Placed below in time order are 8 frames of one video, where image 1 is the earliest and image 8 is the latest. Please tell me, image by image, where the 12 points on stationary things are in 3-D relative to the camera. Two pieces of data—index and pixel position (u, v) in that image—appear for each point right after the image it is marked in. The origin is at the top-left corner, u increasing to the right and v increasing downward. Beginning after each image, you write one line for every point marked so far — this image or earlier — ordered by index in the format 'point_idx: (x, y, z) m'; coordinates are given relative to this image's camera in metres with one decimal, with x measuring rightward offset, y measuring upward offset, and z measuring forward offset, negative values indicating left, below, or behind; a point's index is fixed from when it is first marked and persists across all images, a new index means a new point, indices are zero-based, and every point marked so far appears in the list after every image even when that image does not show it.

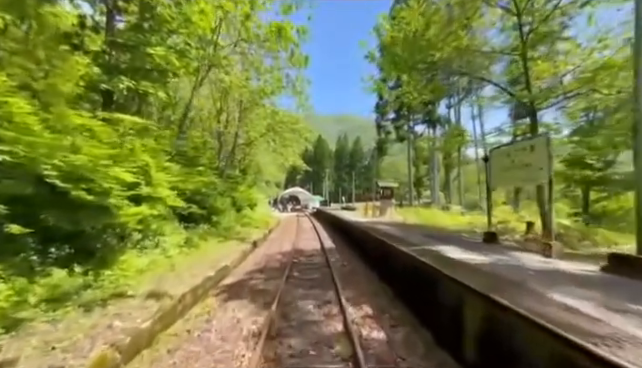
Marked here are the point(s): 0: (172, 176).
0: (-5.7, +0.3, +10.1) m
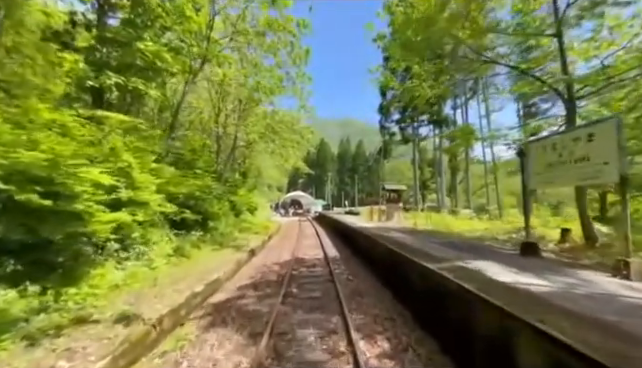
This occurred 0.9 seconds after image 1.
0: (-5.6, +0.2, +9.3) m
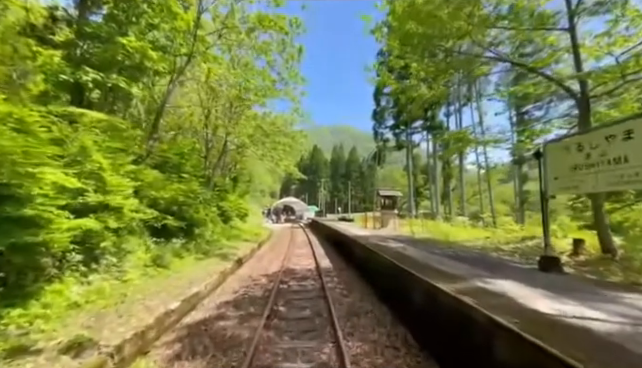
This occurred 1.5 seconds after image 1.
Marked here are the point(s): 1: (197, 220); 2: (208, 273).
0: (-5.9, +0.1, +8.6) m
1: (-5.9, -1.7, +12.8) m
2: (-3.6, -2.8, +8.5) m
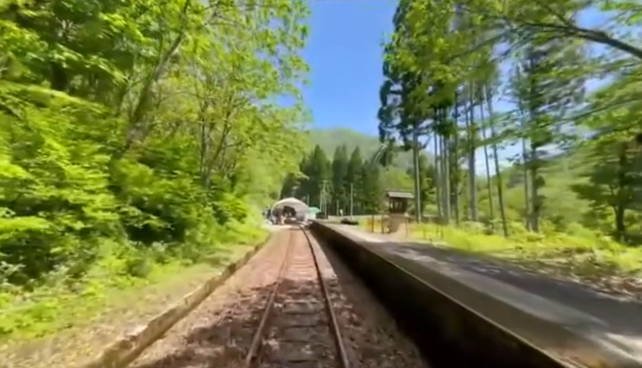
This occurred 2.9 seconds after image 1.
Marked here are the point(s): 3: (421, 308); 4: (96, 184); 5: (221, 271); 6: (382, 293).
0: (-5.7, +0.2, +7.4) m
1: (-5.8, -1.6, +11.6) m
2: (-3.5, -2.7, +7.3) m
3: (+1.5, -1.8, +4.1) m
4: (-5.2, 0.0, +6.2) m
5: (-3.3, -2.9, +8.9) m
6: (+1.3, -2.3, +5.9) m
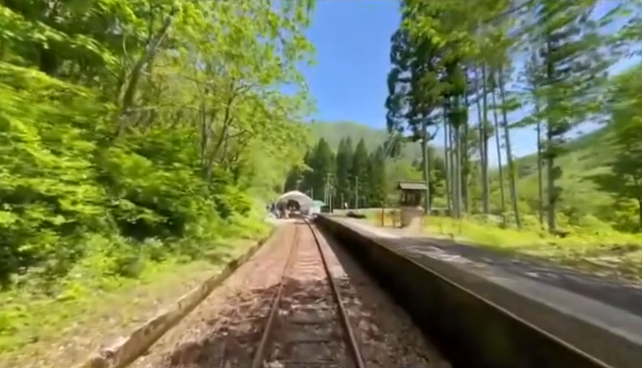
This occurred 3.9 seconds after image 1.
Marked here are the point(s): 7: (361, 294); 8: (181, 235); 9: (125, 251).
0: (-5.5, +0.5, +6.7) m
1: (-5.5, -1.2, +10.9) m
2: (-3.3, -2.4, +6.6) m
3: (+1.6, -1.6, +3.3) m
4: (-5.0, +0.2, +5.5) m
5: (-3.1, -2.6, +8.3) m
6: (+1.5, -2.1, +5.1) m
7: (+0.8, -2.3, +5.6) m
8: (-5.8, -2.1, +11.1) m
9: (-5.3, -1.8, +7.3) m
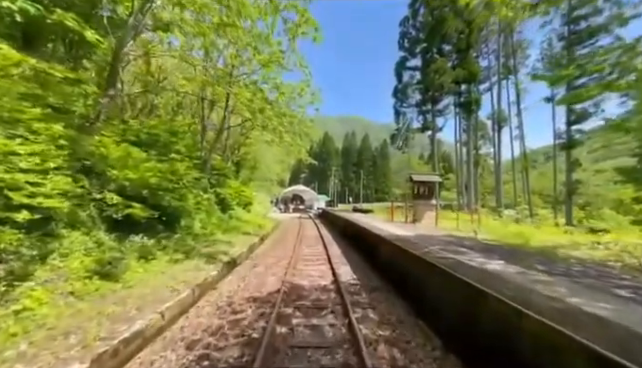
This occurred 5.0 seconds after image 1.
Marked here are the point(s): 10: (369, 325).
0: (-5.4, +0.7, +5.9) m
1: (-5.3, -0.9, +10.2) m
2: (-3.1, -2.2, +5.9) m
3: (+1.7, -1.5, +2.5) m
4: (-4.9, +0.4, +4.7) m
5: (-2.9, -2.3, +7.5) m
6: (+1.6, -1.9, +4.3) m
7: (+0.9, -2.1, +4.8) m
8: (-5.6, -1.8, +10.4) m
9: (-5.2, -1.6, +6.6) m
10: (+0.7, -2.0, +3.9) m
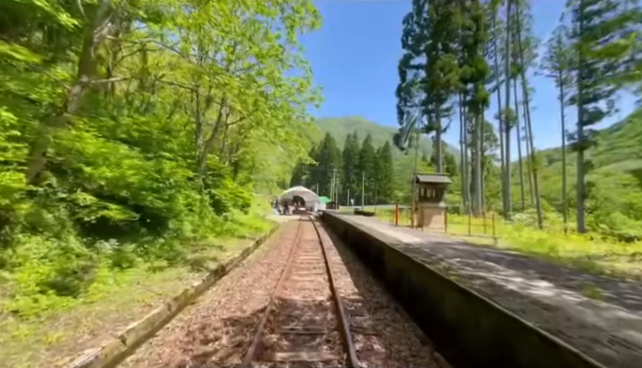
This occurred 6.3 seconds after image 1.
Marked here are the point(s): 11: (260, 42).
0: (-5.5, +0.7, +5.1) m
1: (-5.4, -0.9, +9.4) m
2: (-3.2, -2.2, +5.1) m
3: (+1.6, -1.5, +1.6) m
4: (-4.9, +0.4, +3.9) m
5: (-3.0, -2.3, +6.7) m
6: (+1.6, -1.9, +3.4) m
7: (+0.9, -2.1, +4.0) m
8: (-5.6, -1.8, +9.6) m
9: (-5.3, -1.6, +5.8) m
10: (+0.6, -2.0, +3.1) m
11: (-3.2, +7.4, +14.1) m
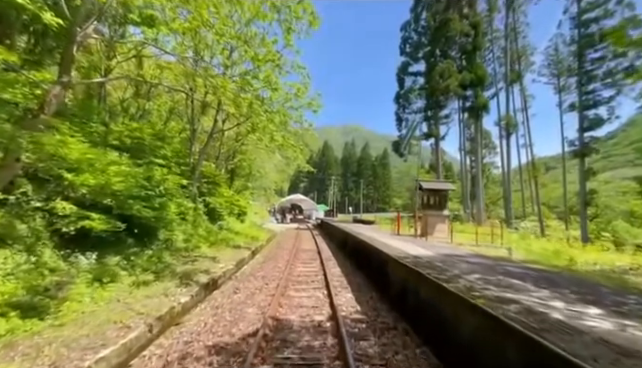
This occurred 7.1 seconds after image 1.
0: (-5.5, +0.6, +4.7) m
1: (-5.4, -1.2, +8.9) m
2: (-3.2, -2.3, +4.5) m
3: (+1.6, -1.5, +1.2) m
4: (-5.0, +0.3, +3.5) m
5: (-3.0, -2.5, +6.2) m
6: (+1.5, -2.0, +3.0) m
7: (+0.8, -2.2, +3.5) m
8: (-5.7, -2.1, +9.0) m
9: (-5.3, -1.7, +5.3) m
10: (+0.6, -2.0, +2.6) m
11: (-3.3, +7.0, +13.8) m
